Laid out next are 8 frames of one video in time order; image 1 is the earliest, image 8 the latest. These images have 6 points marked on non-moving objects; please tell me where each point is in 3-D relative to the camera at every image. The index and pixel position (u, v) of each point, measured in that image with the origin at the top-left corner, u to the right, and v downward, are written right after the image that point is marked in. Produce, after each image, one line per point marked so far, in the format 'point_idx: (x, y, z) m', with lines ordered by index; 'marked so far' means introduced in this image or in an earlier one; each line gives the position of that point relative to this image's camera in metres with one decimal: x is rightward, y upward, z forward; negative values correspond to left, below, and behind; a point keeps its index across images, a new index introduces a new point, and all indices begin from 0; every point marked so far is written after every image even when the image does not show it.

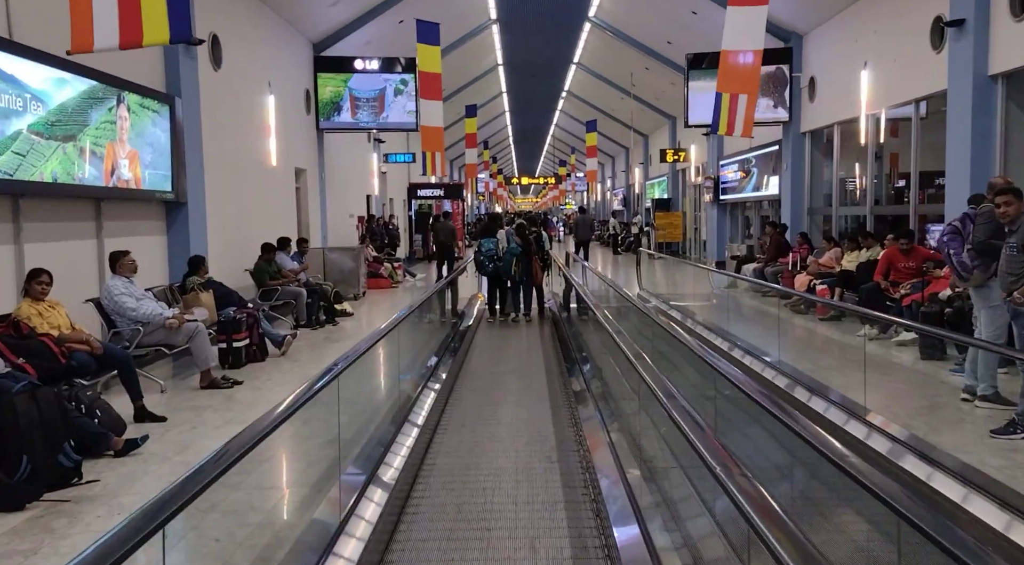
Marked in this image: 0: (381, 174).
0: (-3.0, +2.4, +17.7) m
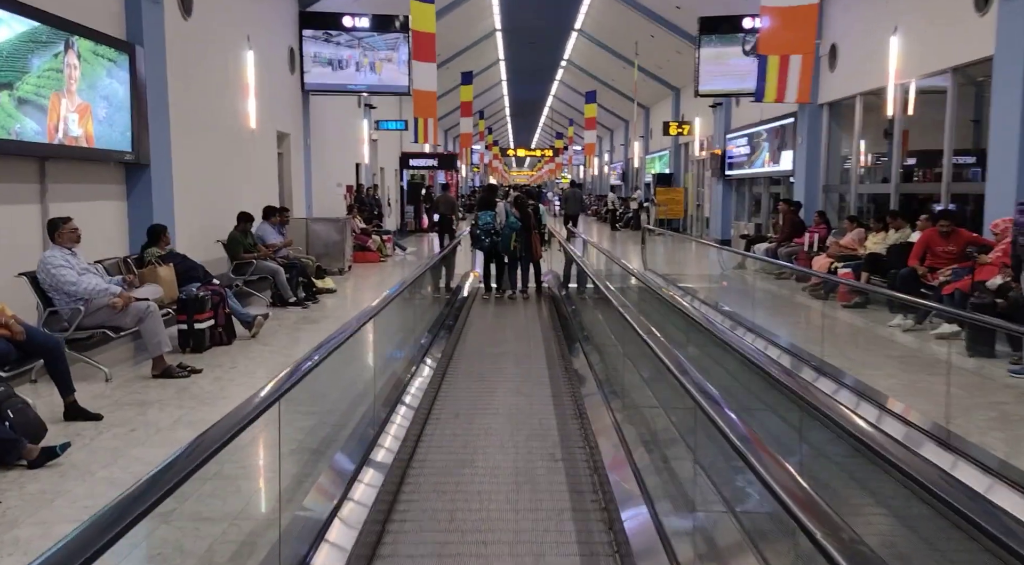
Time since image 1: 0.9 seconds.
0: (-3.1, +3.0, +17.0) m
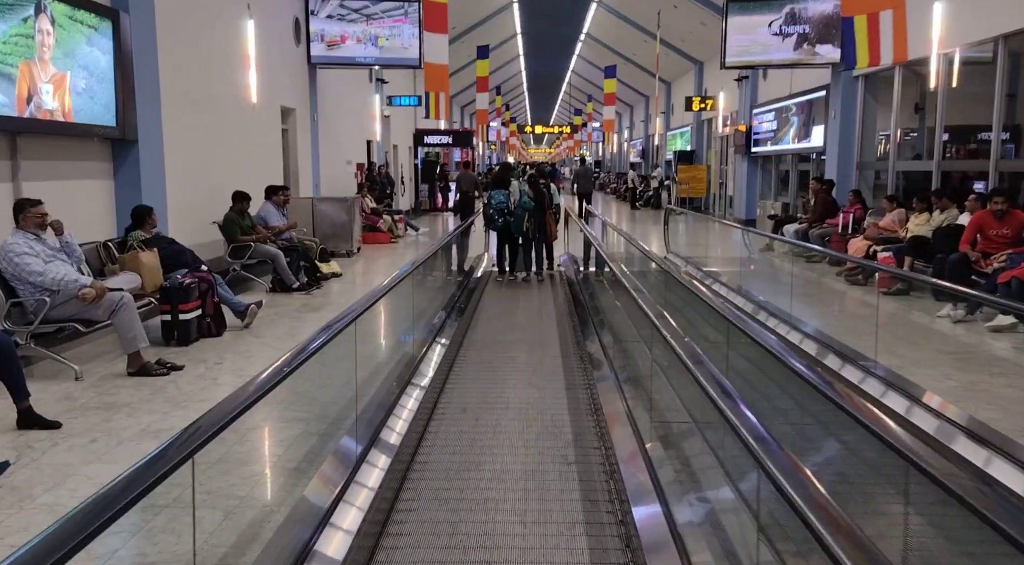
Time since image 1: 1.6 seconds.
0: (-2.7, +3.4, +16.6) m
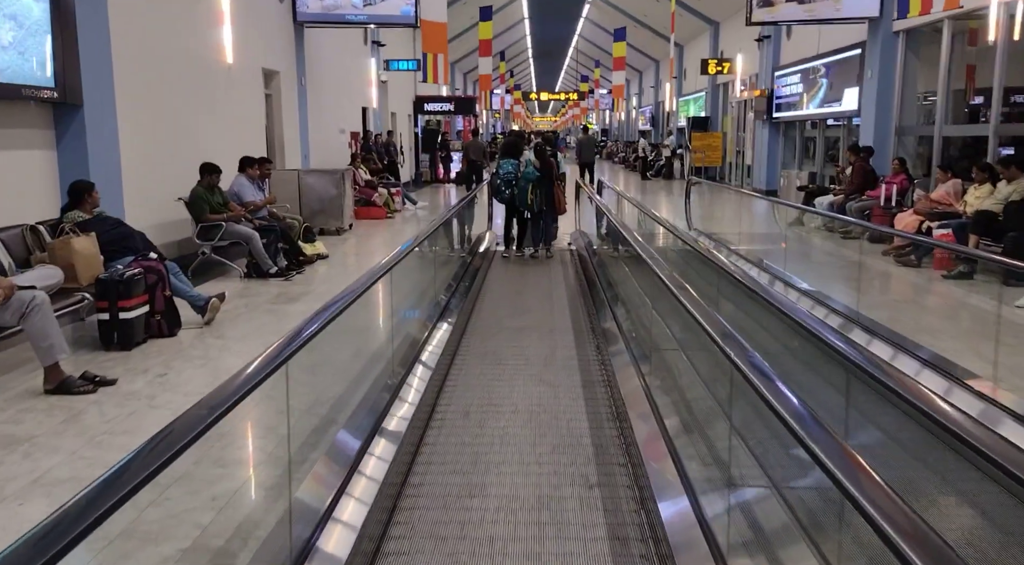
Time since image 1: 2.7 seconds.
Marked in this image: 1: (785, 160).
0: (-2.6, +3.9, +15.8) m
1: (+5.1, +2.2, +14.5) m
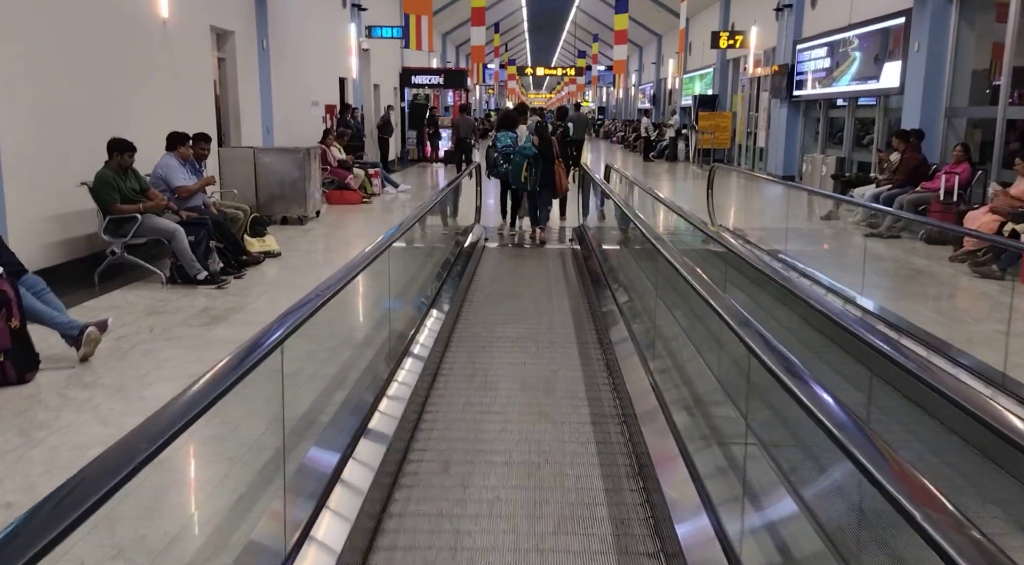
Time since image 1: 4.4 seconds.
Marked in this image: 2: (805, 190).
0: (-2.7, +4.2, +14.6) m
1: (+5.0, +2.4, +13.5) m
2: (+2.7, +0.8, +7.2) m
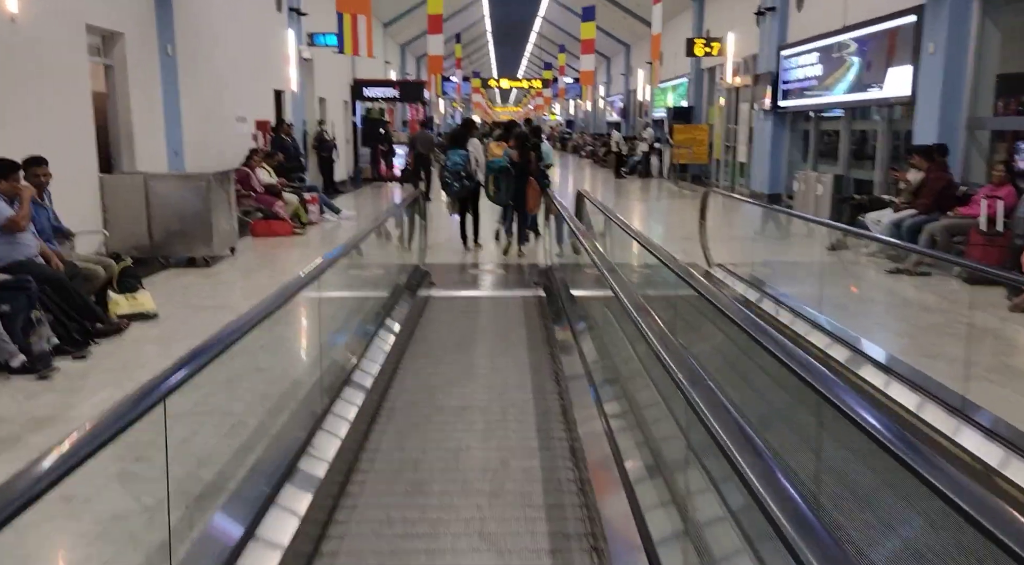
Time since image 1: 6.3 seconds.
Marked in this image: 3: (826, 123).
0: (-3.4, +3.7, +13.5) m
1: (+4.4, +2.0, +12.6) m
2: (+2.3, +0.5, +6.2) m
3: (+4.4, +2.3, +11.4) m
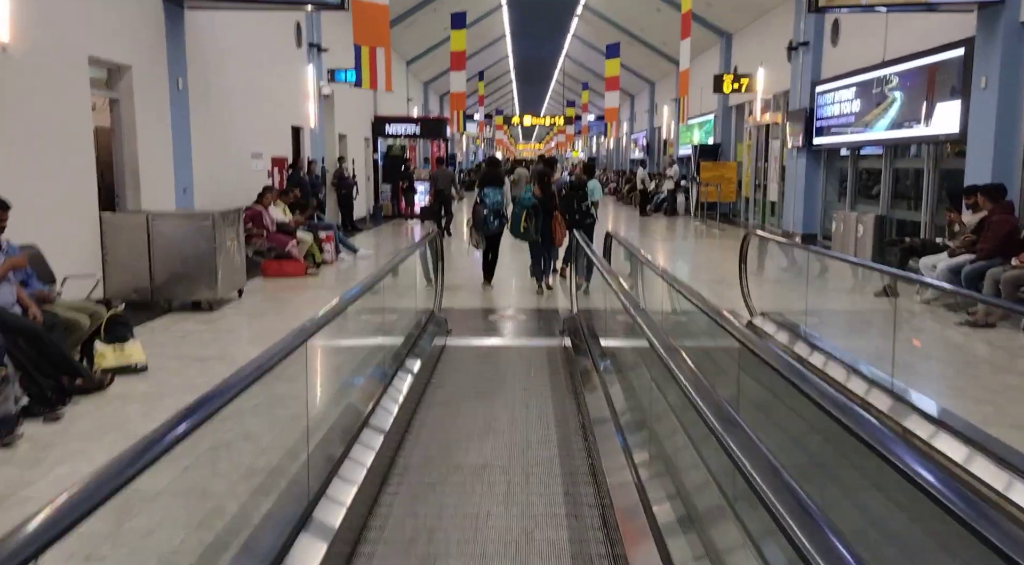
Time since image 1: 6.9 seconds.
0: (-3.0, +3.0, +13.4) m
1: (+4.7, +1.3, +12.2) m
2: (+2.5, +0.2, +5.8) m
3: (+4.7, +1.7, +11.0) m
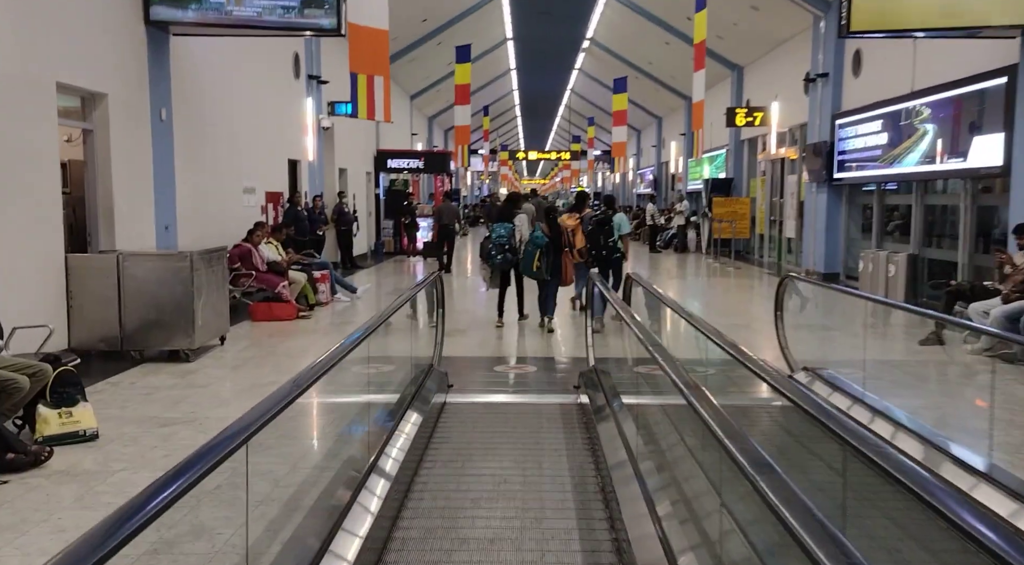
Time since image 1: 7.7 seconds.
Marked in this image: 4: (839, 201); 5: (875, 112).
0: (-2.9, +2.4, +13.0) m
1: (+4.8, +0.7, +11.7) m
2: (+2.5, -0.1, +5.4) m
3: (+4.8, +1.1, +10.6) m
4: (+4.6, +1.2, +11.8) m
5: (+4.5, +2.2, +10.5) m
